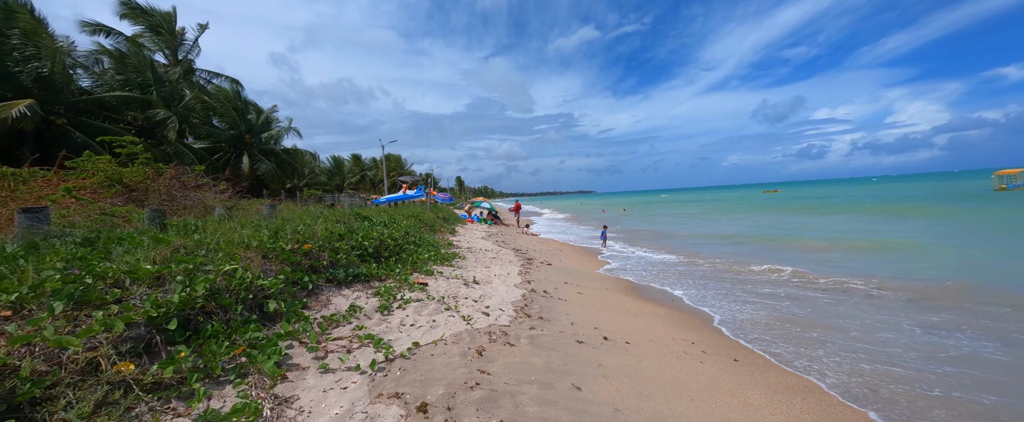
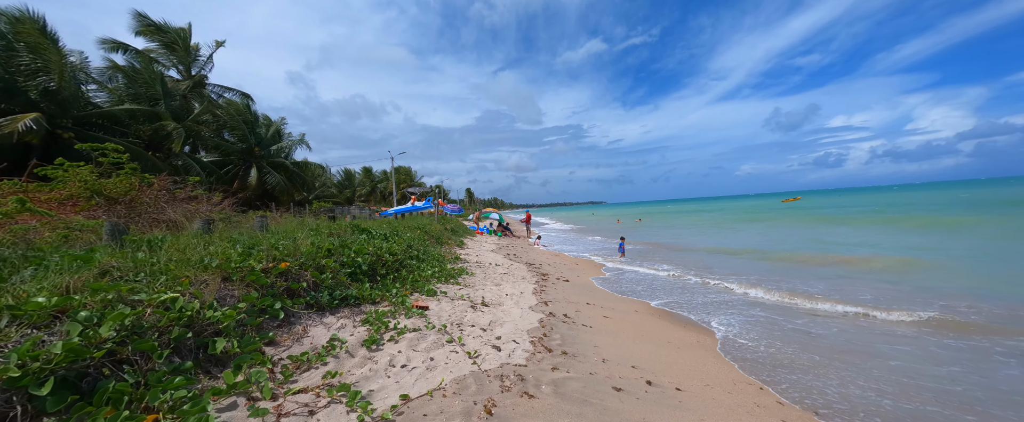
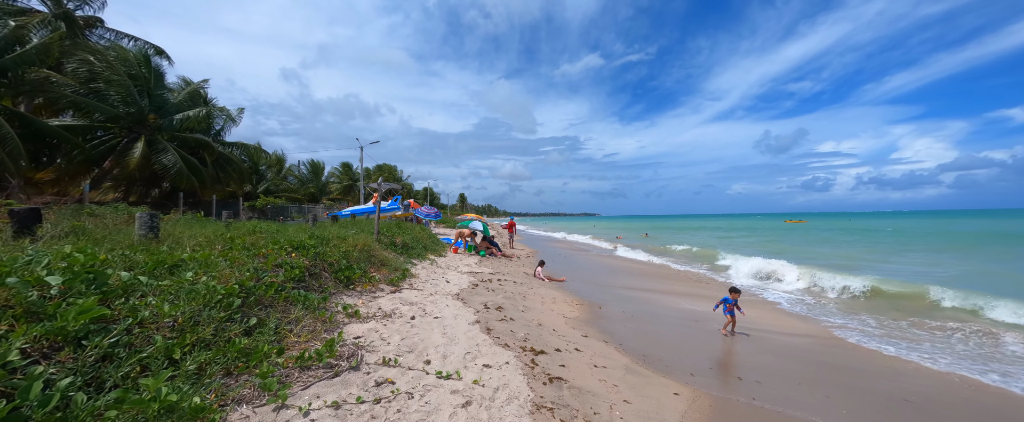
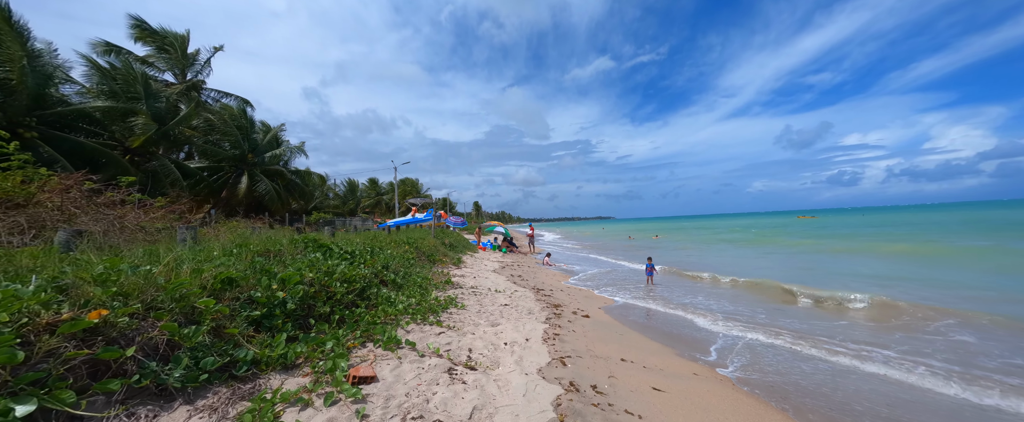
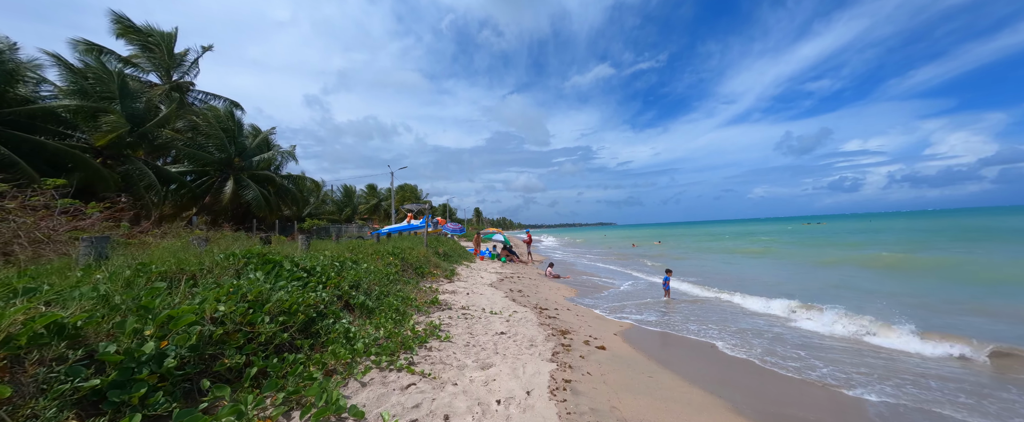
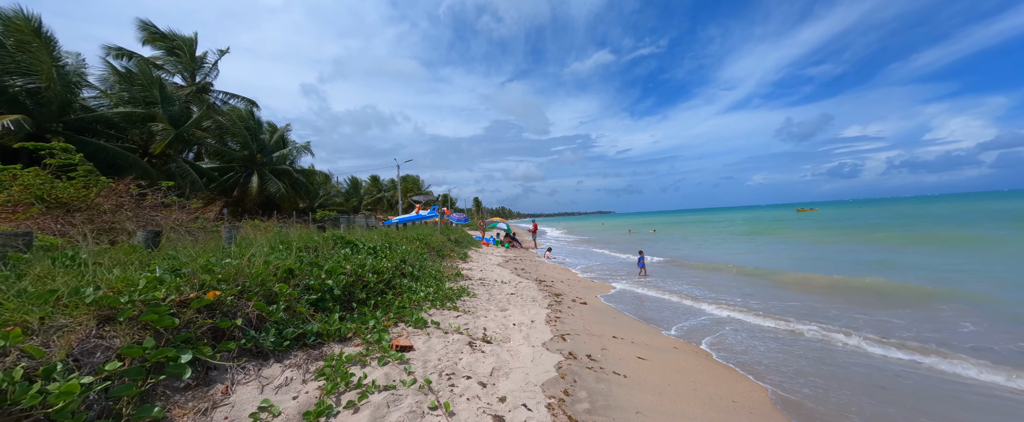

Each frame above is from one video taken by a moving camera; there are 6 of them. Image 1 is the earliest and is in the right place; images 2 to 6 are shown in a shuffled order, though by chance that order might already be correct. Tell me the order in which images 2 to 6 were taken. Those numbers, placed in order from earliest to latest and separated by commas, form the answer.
2, 6, 4, 5, 3
